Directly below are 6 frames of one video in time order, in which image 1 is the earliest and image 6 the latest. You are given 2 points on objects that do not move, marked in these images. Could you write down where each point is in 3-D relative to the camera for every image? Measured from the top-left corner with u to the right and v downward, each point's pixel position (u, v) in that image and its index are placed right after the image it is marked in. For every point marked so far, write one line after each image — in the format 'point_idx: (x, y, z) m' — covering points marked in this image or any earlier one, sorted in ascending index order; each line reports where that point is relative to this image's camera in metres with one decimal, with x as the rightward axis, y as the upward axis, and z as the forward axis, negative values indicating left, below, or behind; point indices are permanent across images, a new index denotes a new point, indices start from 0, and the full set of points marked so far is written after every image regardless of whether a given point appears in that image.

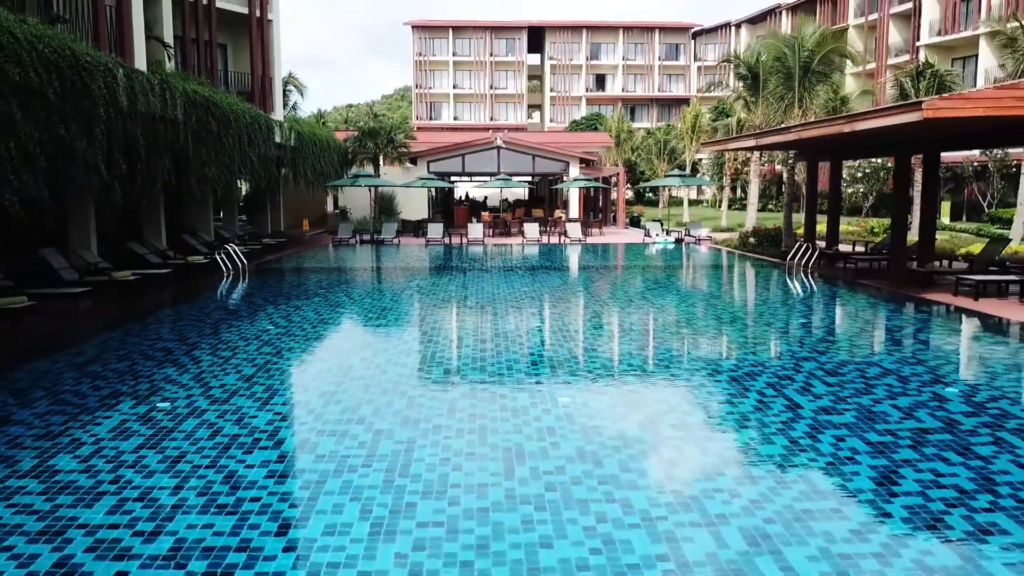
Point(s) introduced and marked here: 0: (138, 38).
0: (-7.7, +5.2, +12.9) m
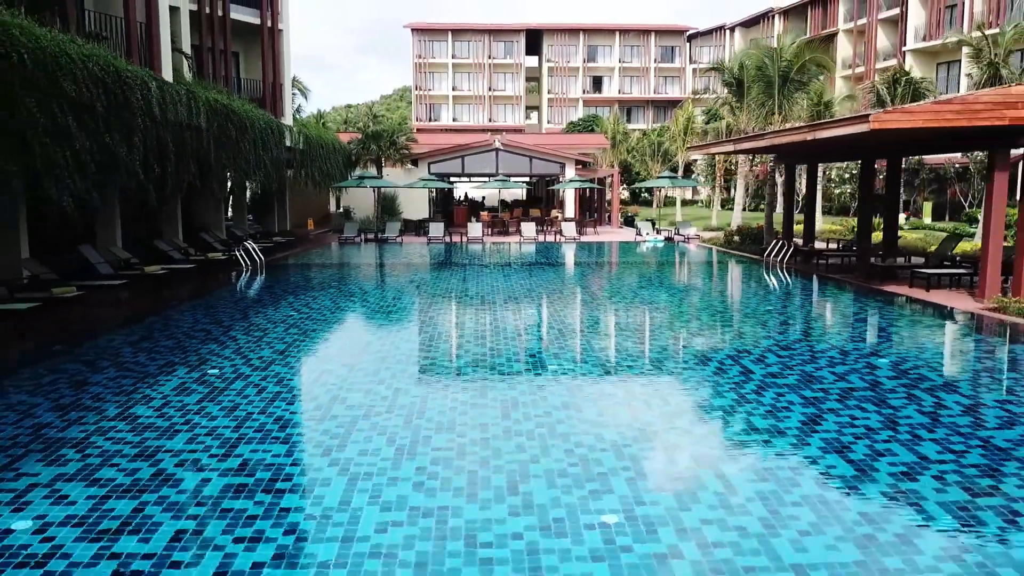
0: (-7.8, +5.3, +14.0) m
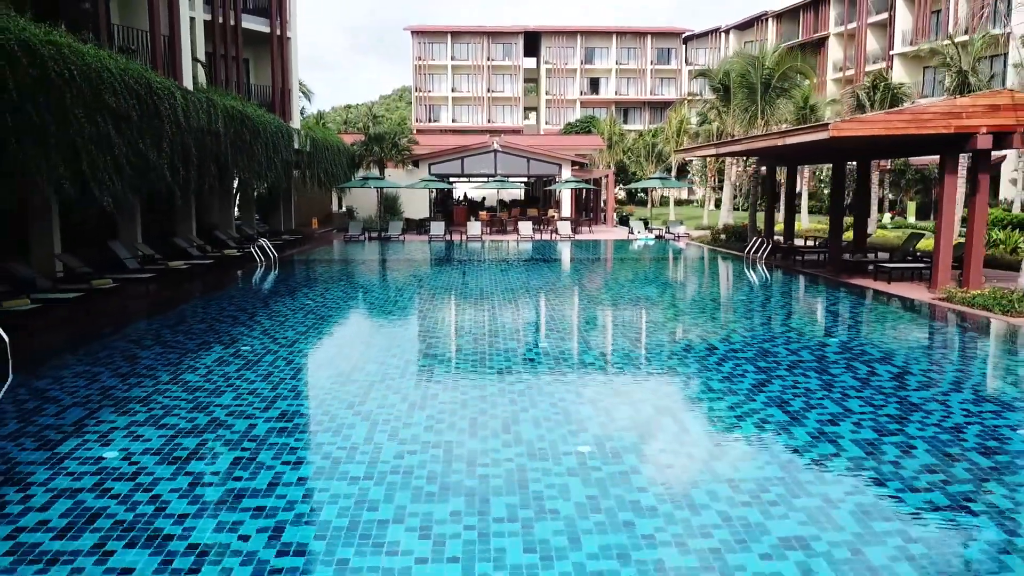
0: (-7.9, +5.5, +15.1) m
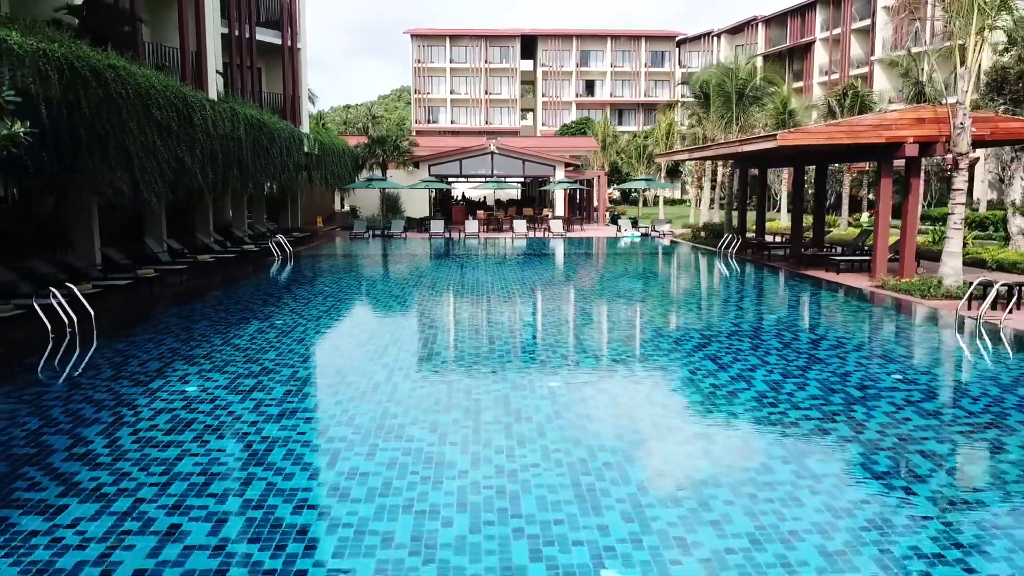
0: (-8.1, +5.7, +16.7) m
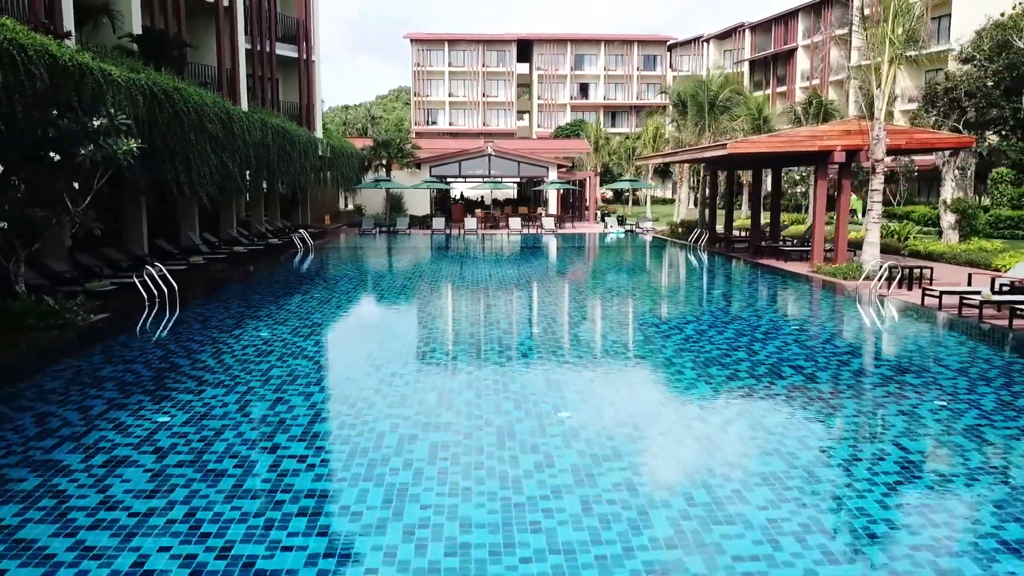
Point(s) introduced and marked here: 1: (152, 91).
0: (-8.3, +6.1, +19.2) m
1: (-6.8, +3.7, +11.9) m
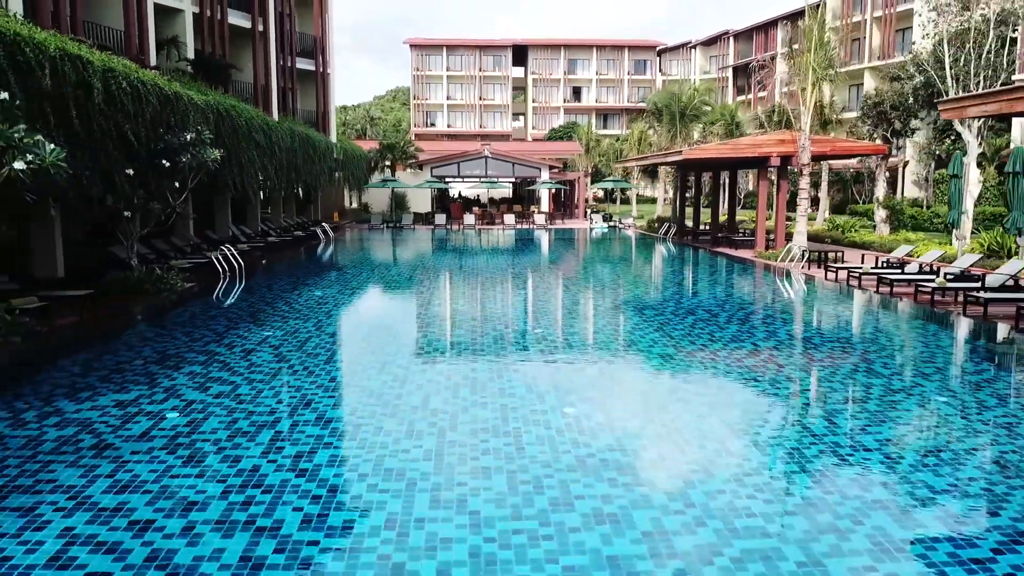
0: (-8.6, +6.7, +22.3) m
1: (-7.1, +4.3, +15.1) m
